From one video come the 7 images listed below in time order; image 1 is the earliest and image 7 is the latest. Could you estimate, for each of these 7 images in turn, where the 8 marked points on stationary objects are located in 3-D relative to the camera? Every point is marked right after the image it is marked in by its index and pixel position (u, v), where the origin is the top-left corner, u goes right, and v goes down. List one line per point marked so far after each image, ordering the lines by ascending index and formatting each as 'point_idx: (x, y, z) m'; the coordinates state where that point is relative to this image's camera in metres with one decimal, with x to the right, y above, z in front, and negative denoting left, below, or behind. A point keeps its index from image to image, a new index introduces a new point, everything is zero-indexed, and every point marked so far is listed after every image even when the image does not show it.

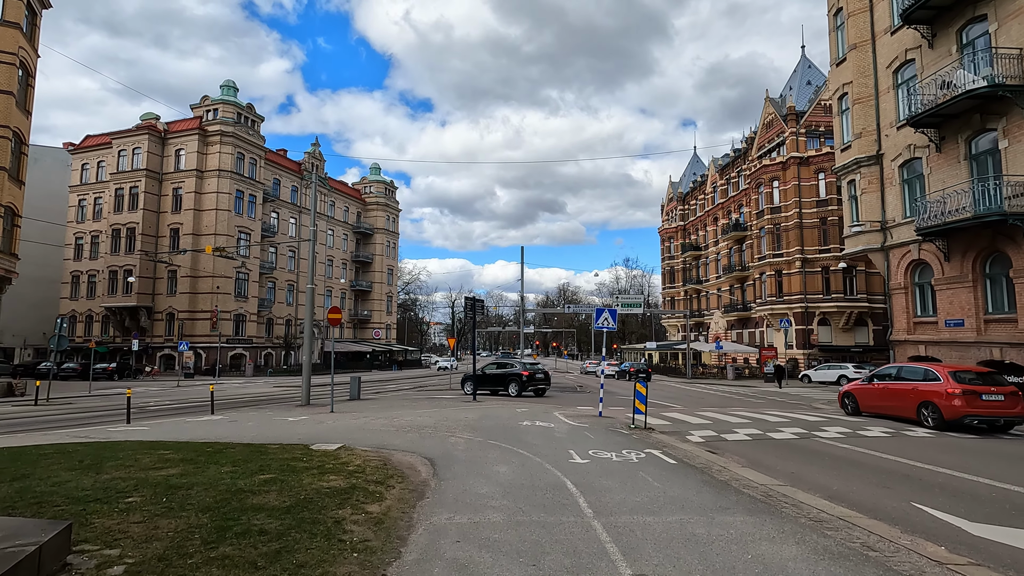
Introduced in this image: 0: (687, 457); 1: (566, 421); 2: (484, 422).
0: (+3.0, -2.9, +9.4) m
1: (+1.4, -3.4, +13.9) m
2: (-0.6, -3.3, +13.2) m
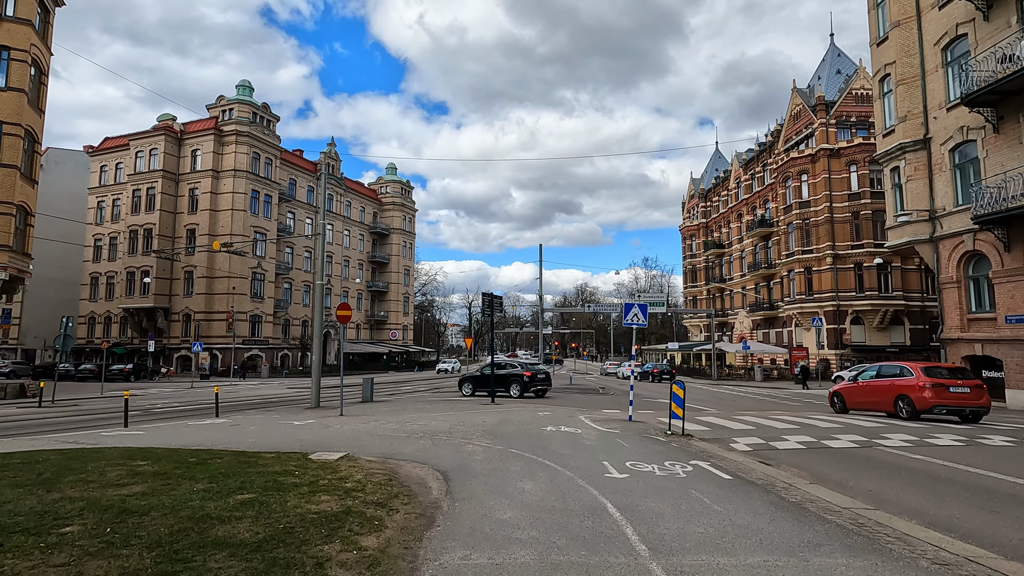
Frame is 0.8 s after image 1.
0: (+3.4, -2.7, +8.1) m
1: (+1.9, -3.2, +12.6) m
2: (-0.1, -3.1, +12.0) m
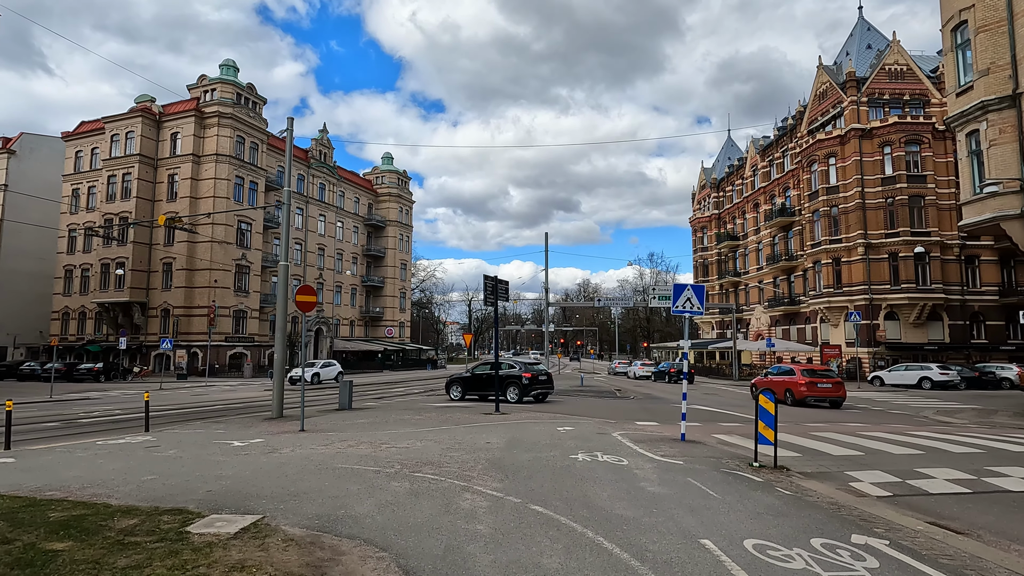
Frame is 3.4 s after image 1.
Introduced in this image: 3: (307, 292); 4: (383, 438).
0: (+3.6, -2.2, +4.5) m
1: (+2.2, -2.7, +9.1) m
2: (+0.1, -2.6, +8.5) m
3: (-4.7, -0.1, +12.6) m
4: (-2.5, -2.9, +10.7) m
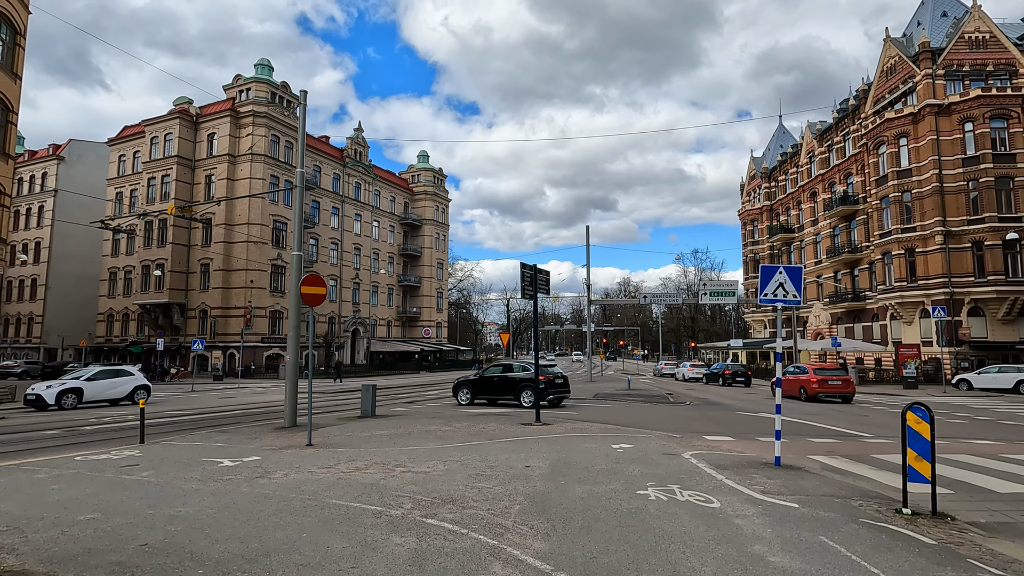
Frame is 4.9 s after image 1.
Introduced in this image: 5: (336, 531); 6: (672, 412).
0: (+3.9, -1.9, +2.2) m
1: (+2.8, -2.4, +6.8) m
2: (+0.7, -2.4, +6.4) m
3: (-3.9, +0.1, +10.8) m
4: (-1.8, -2.7, +8.8) m
5: (-1.6, -2.2, +5.1) m
6: (+5.0, -3.9, +17.4) m
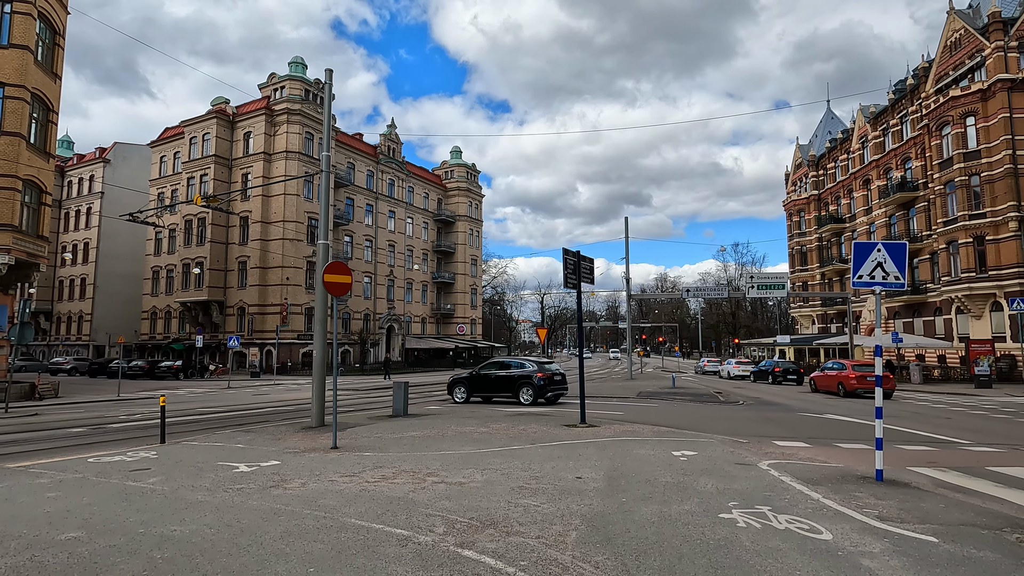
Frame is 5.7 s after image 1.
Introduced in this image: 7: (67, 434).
0: (+4.1, -1.7, +0.8) m
1: (+3.3, -2.2, +5.6) m
2: (+1.2, -2.2, +5.2) m
3: (-3.1, +0.3, +9.9) m
4: (-1.2, -2.5, +7.8) m
5: (-1.2, -2.0, +4.1) m
6: (+6.2, -3.6, +15.9) m
7: (-10.4, -3.4, +12.9) m
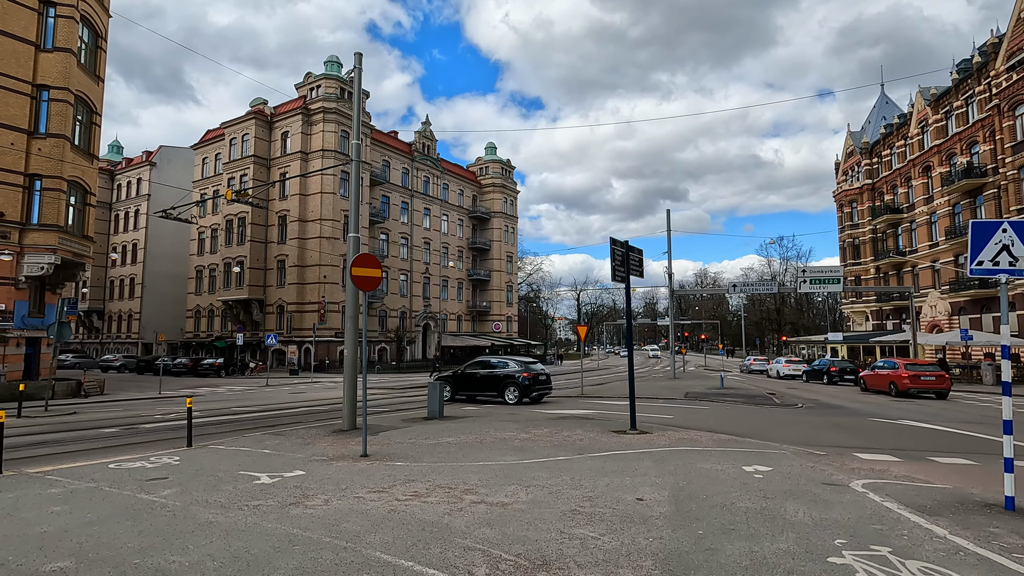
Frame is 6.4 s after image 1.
0: (+4.3, -1.6, -0.3) m
1: (+3.7, -2.1, +4.4) m
2: (+1.6, -2.1, +4.2) m
3: (-2.4, +0.4, +9.2) m
4: (-0.6, -2.4, +6.9) m
5: (-0.8, -2.0, +3.2) m
6: (+7.3, -3.5, +14.6) m
7: (-9.5, -3.3, +12.6) m
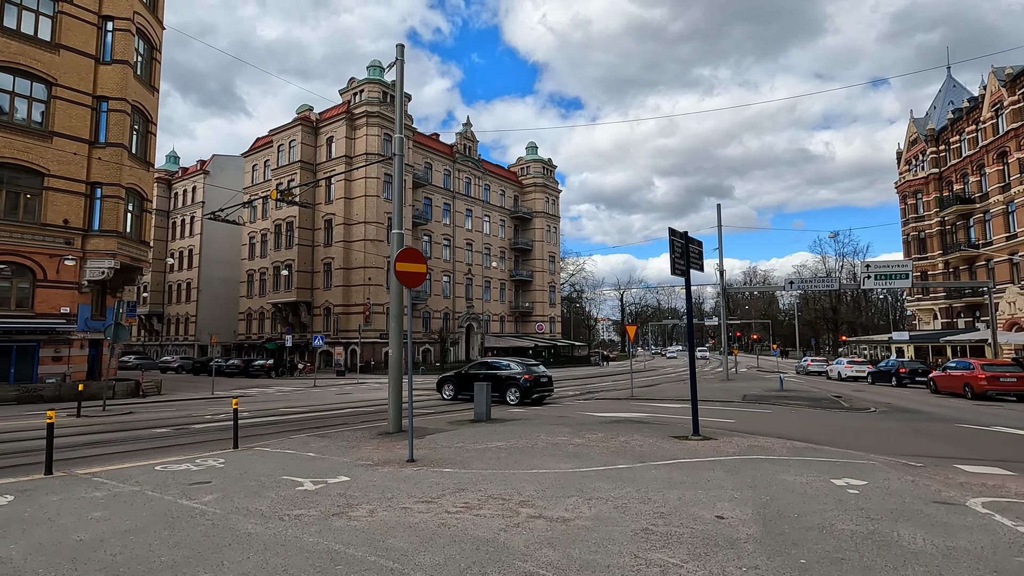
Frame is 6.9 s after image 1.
0: (+4.4, -1.5, -1.2) m
1: (+4.2, -2.0, +3.5) m
2: (+2.1, -2.0, +3.5) m
3: (-1.6, +0.4, +8.8) m
4: (+0.1, -2.3, +6.3) m
5: (-0.4, -1.9, +2.7) m
6: (+8.5, -3.3, +13.4) m
7: (-8.3, -3.4, +12.7) m
